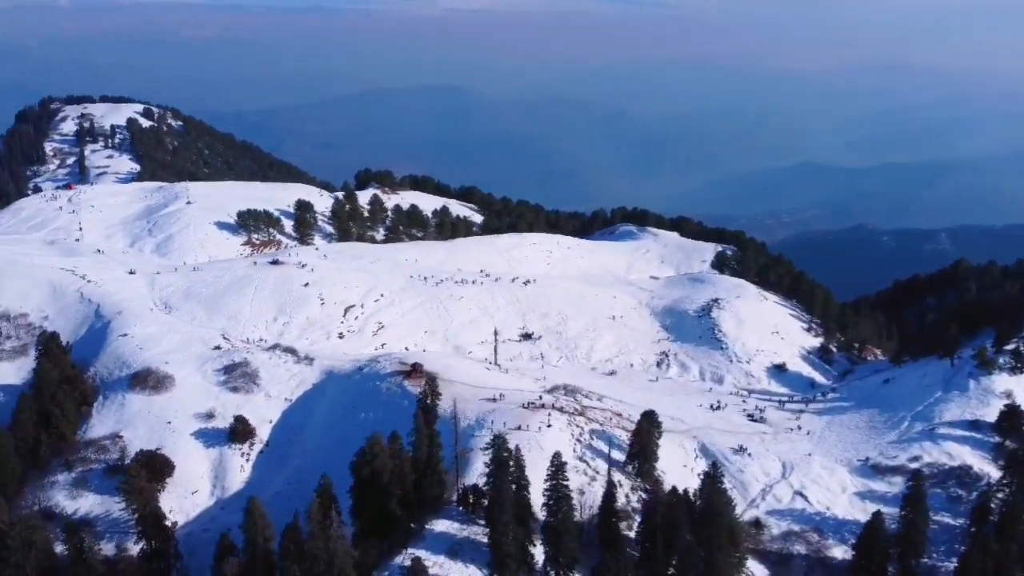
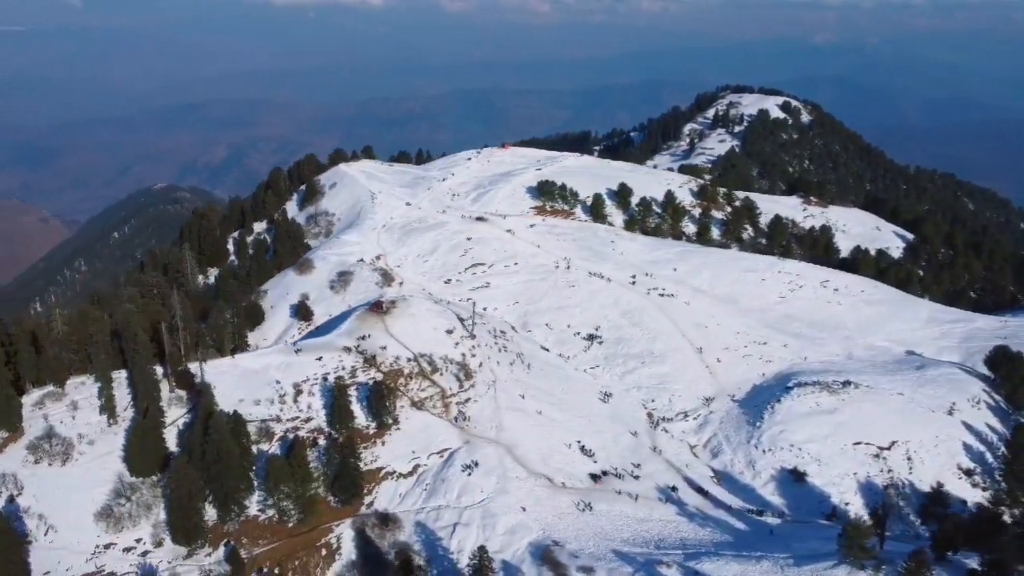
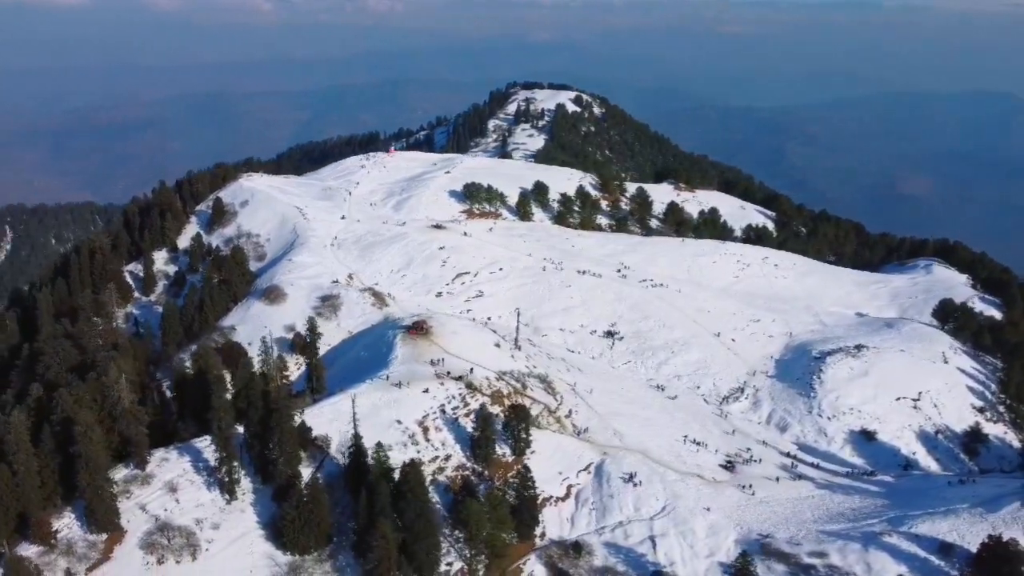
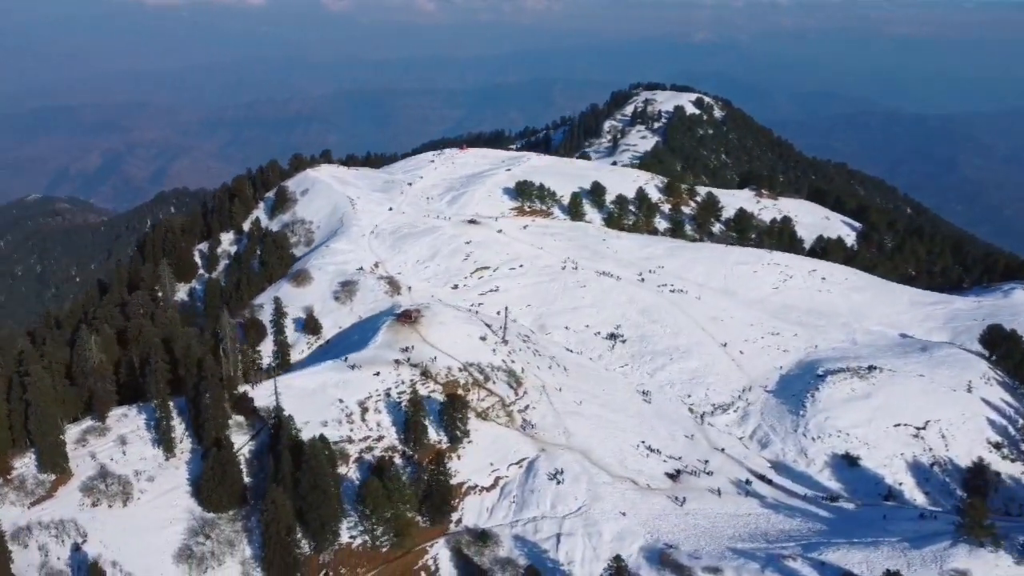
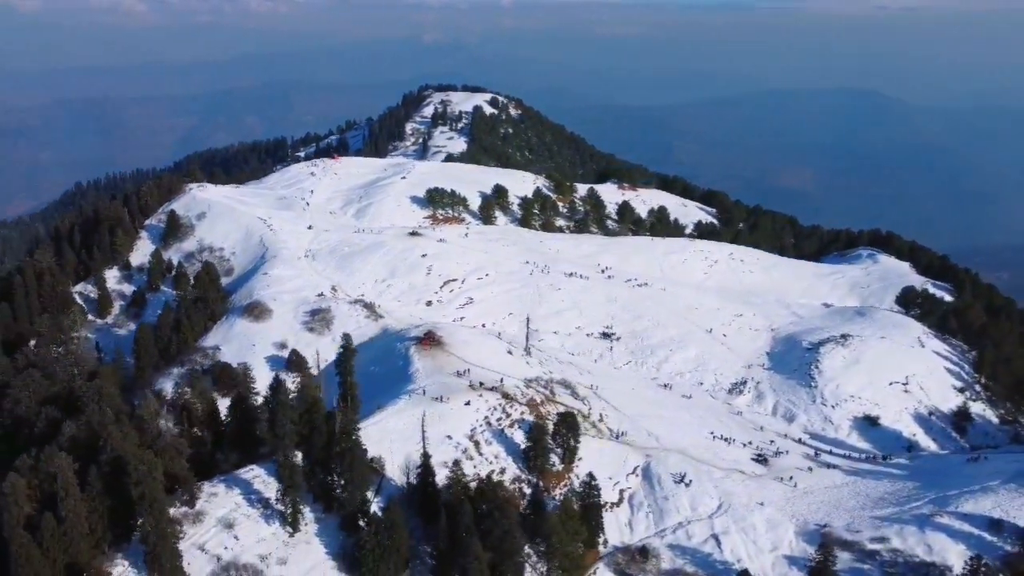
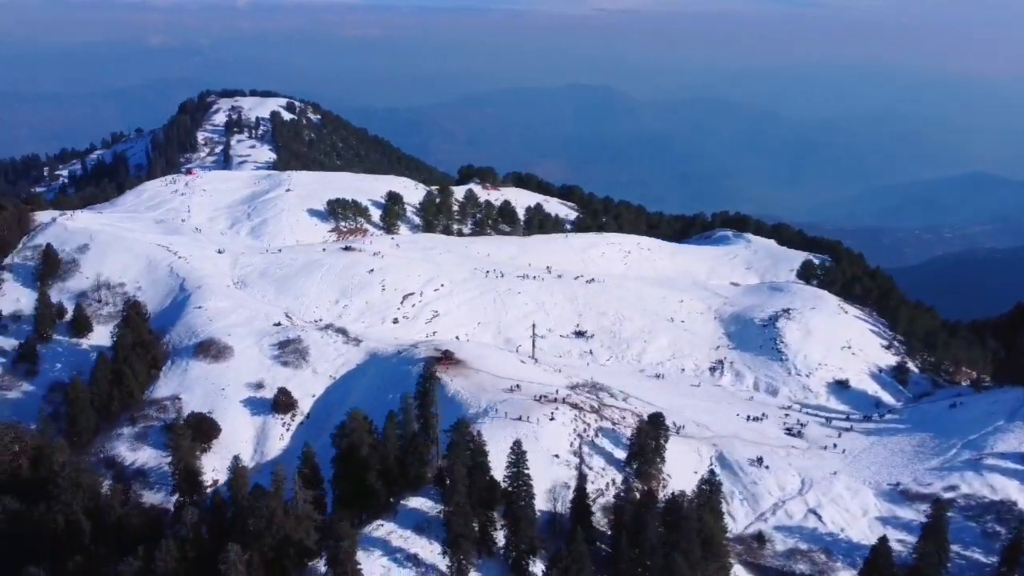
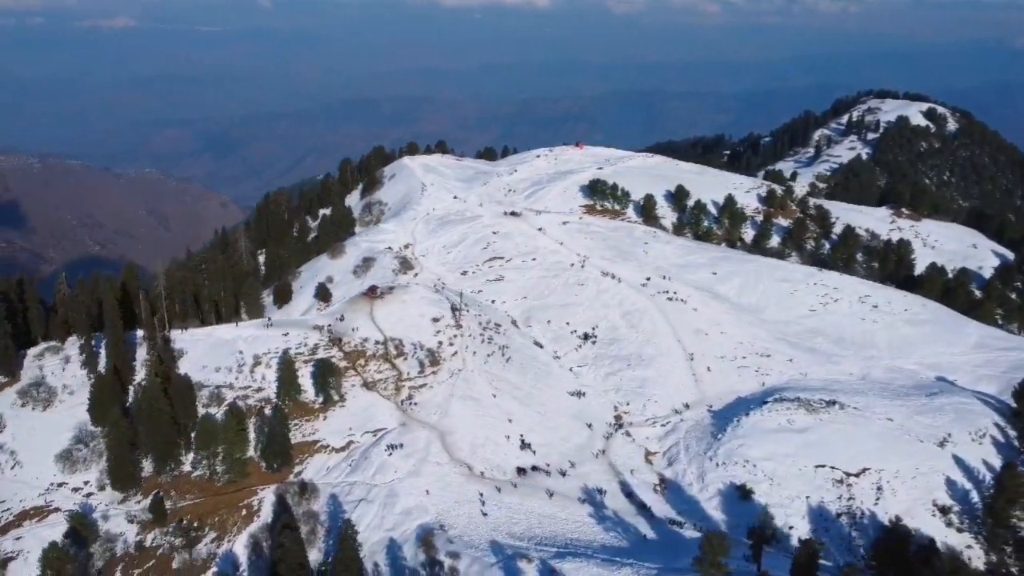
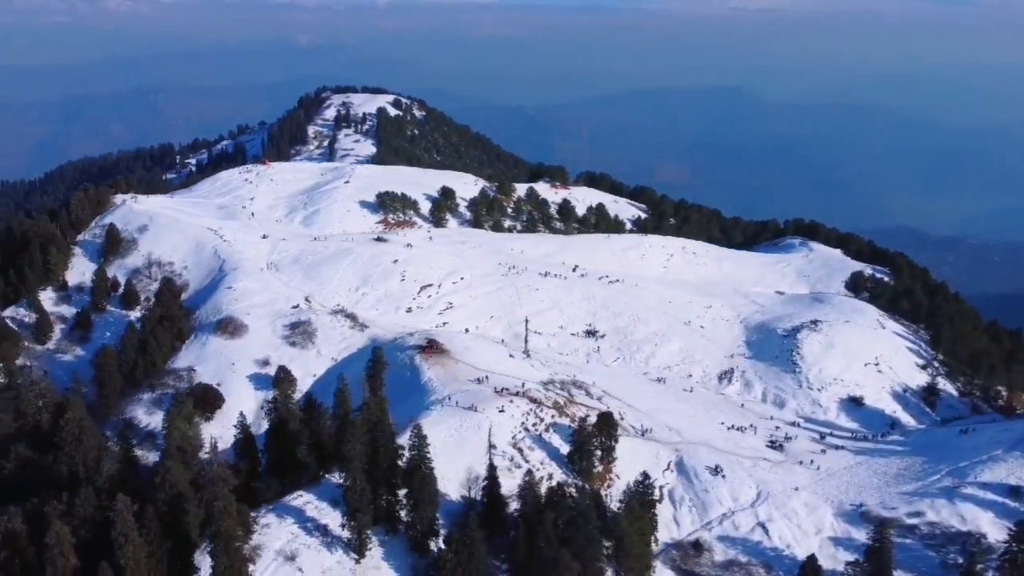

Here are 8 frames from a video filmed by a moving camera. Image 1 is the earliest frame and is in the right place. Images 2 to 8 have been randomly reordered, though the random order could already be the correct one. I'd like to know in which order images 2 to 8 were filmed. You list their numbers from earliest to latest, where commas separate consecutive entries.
6, 8, 5, 3, 4, 2, 7
